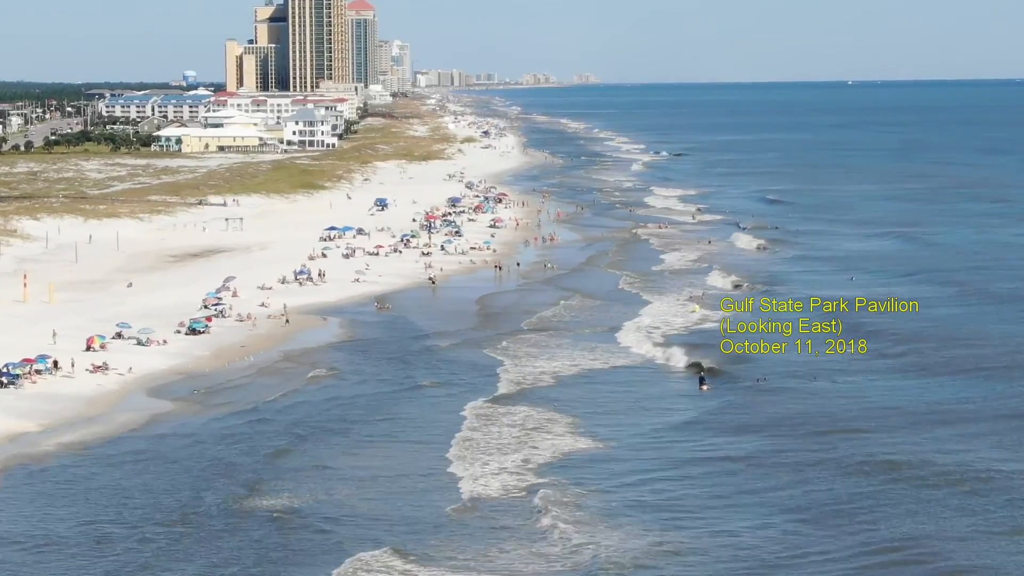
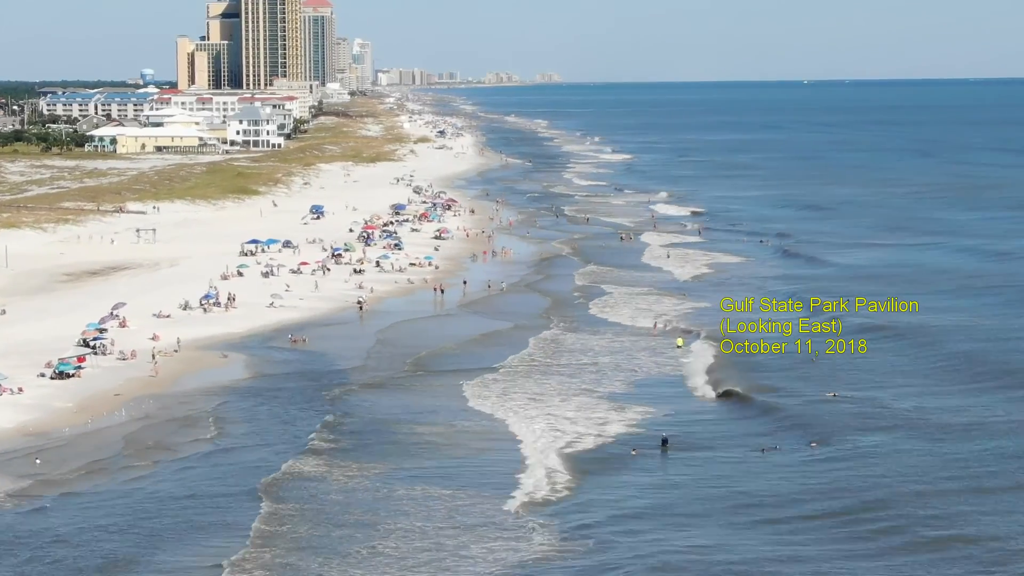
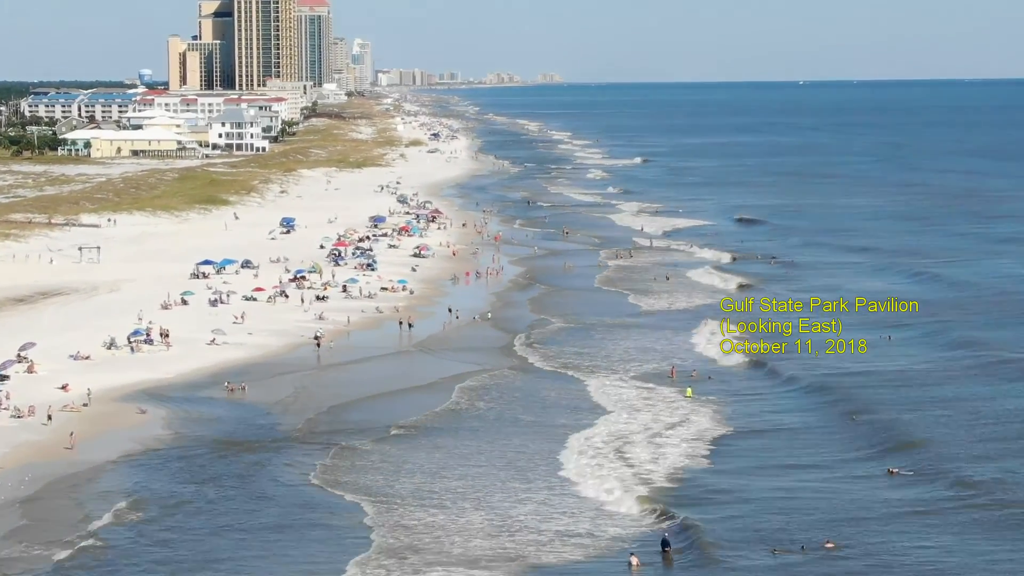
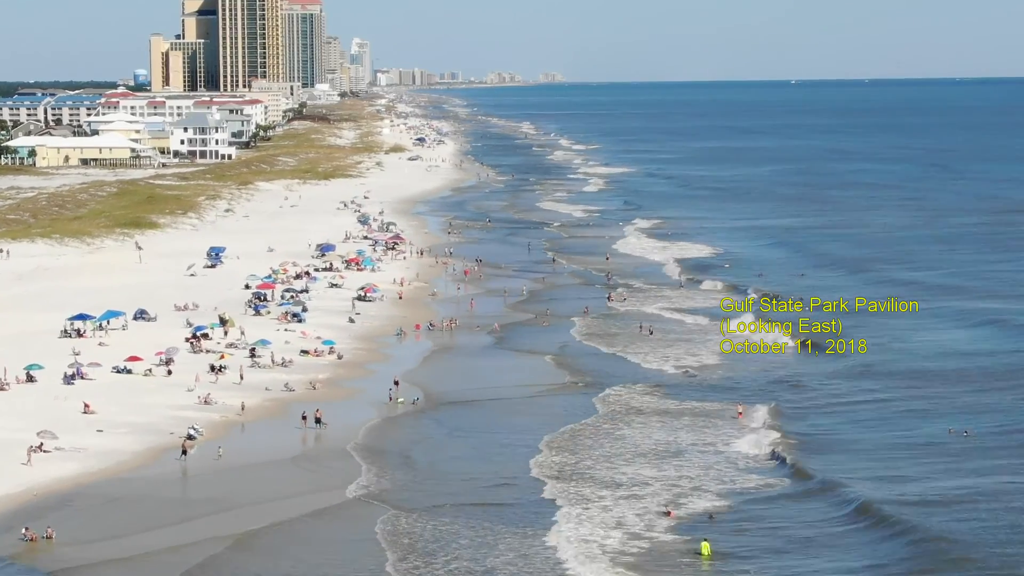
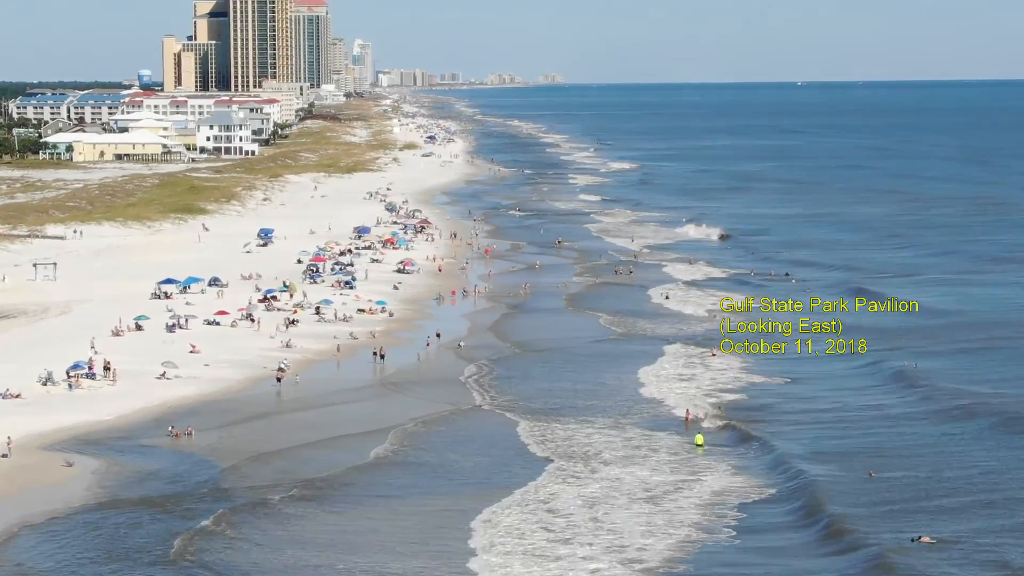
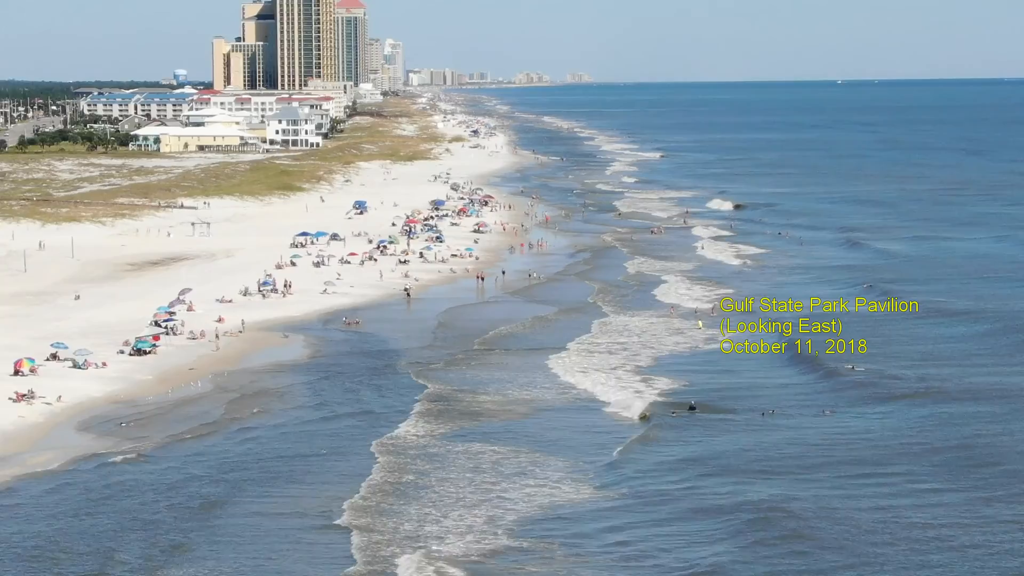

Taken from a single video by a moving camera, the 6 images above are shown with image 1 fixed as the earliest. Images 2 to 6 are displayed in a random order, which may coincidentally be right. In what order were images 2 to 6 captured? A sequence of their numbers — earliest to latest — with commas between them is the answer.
6, 2, 3, 5, 4
